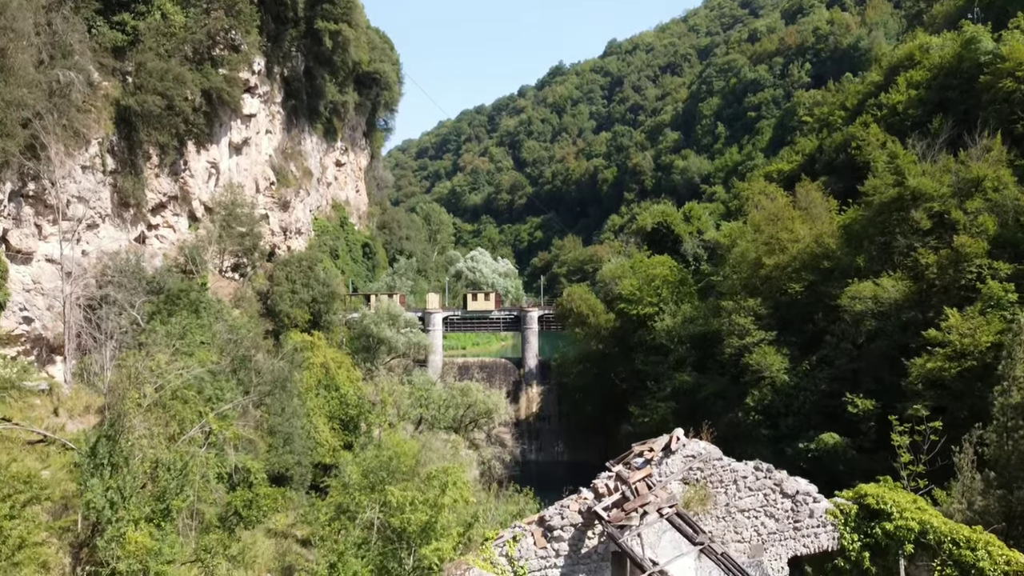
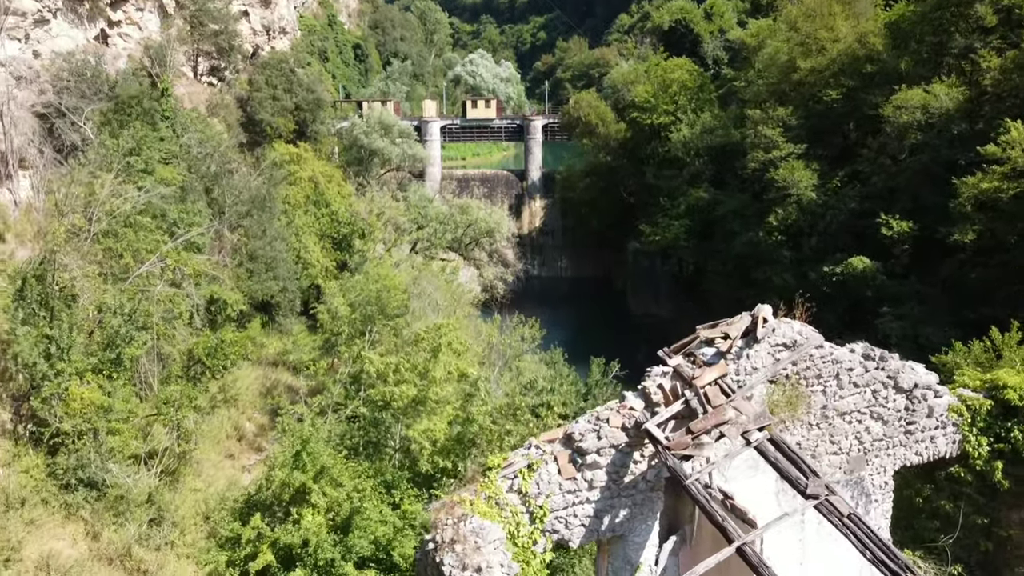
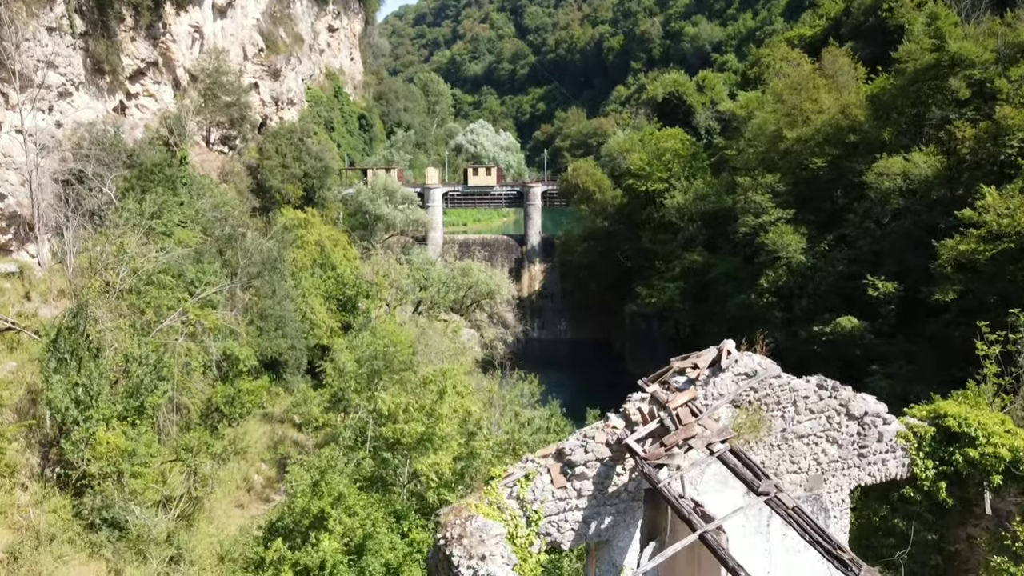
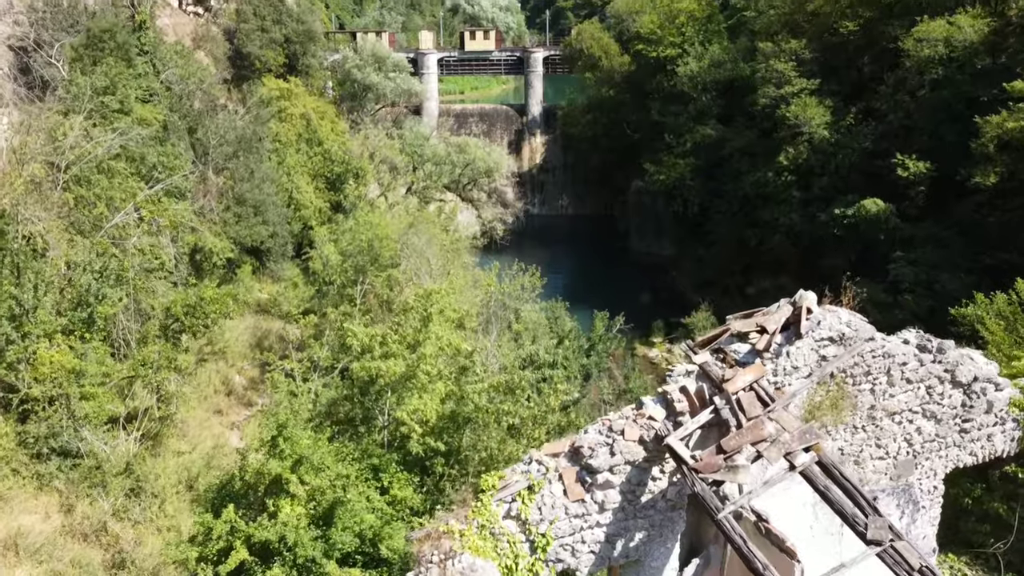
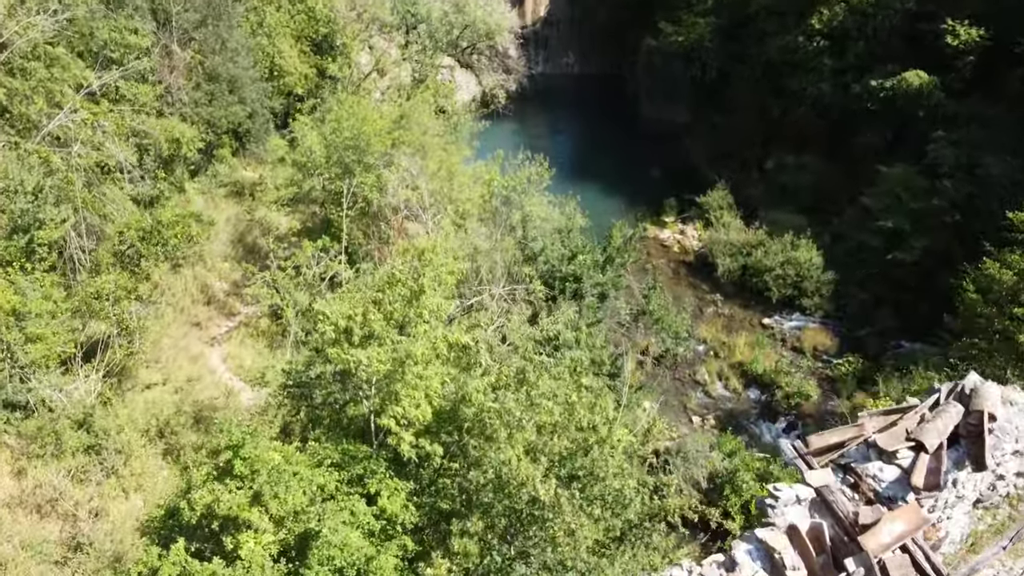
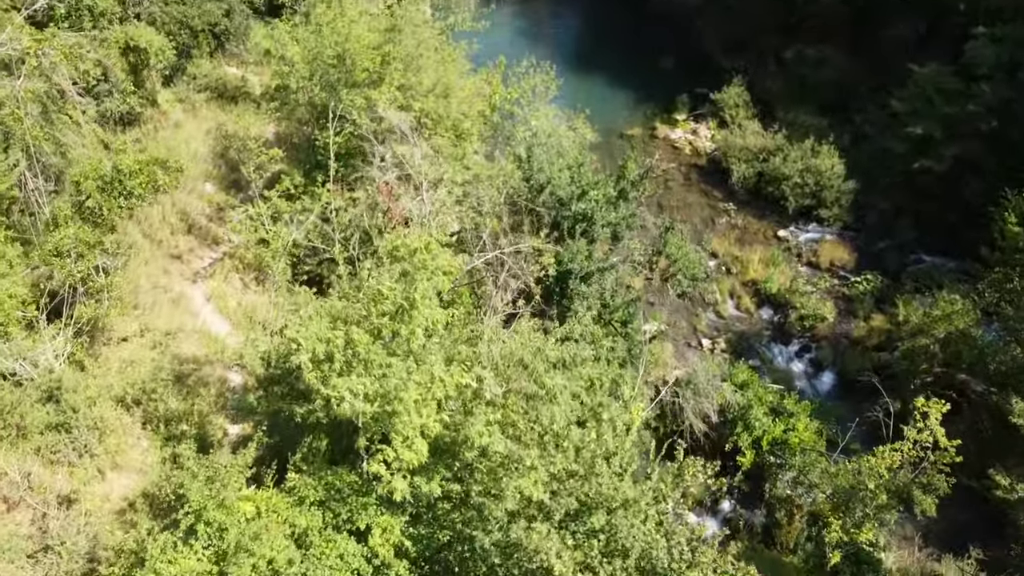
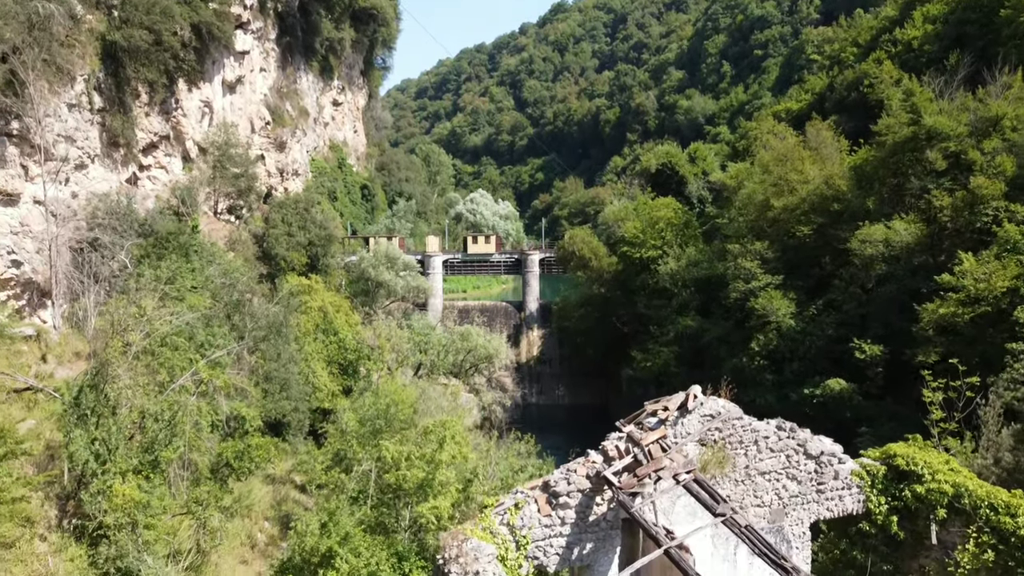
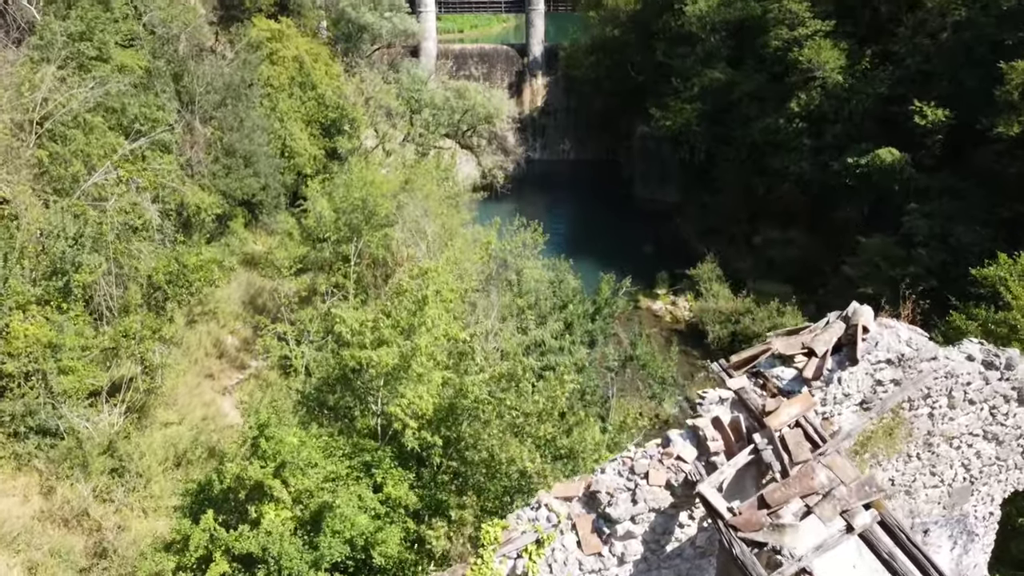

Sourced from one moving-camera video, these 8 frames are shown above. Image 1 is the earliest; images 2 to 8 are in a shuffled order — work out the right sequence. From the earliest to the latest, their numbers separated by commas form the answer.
7, 3, 2, 4, 8, 5, 6
